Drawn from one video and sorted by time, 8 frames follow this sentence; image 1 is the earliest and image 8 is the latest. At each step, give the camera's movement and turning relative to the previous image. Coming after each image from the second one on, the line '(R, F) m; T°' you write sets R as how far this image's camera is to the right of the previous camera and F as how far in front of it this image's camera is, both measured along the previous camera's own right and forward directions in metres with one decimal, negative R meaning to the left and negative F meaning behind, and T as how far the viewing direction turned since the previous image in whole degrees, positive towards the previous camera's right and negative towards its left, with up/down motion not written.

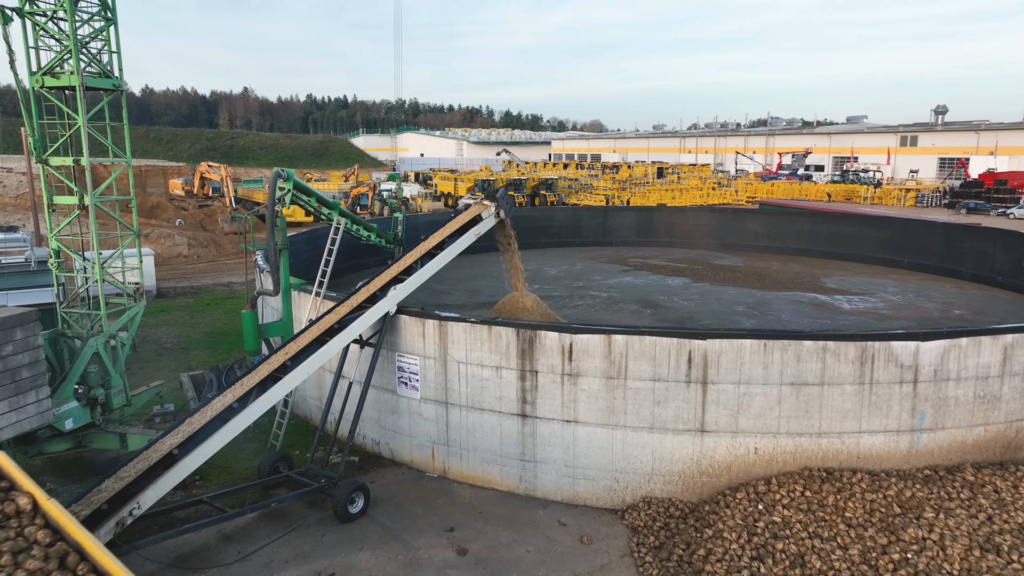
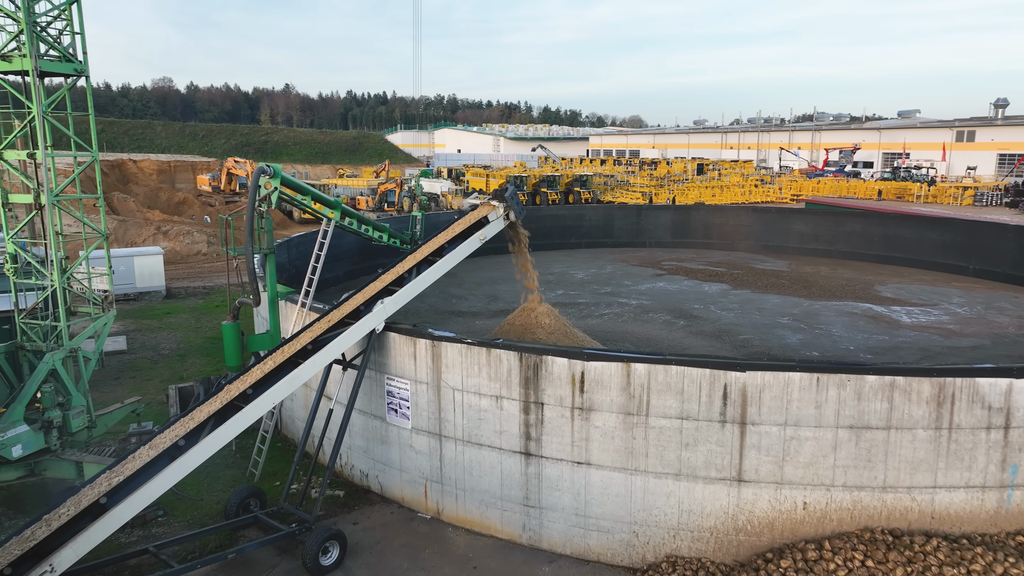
(+0.4, +1.3) m; -3°
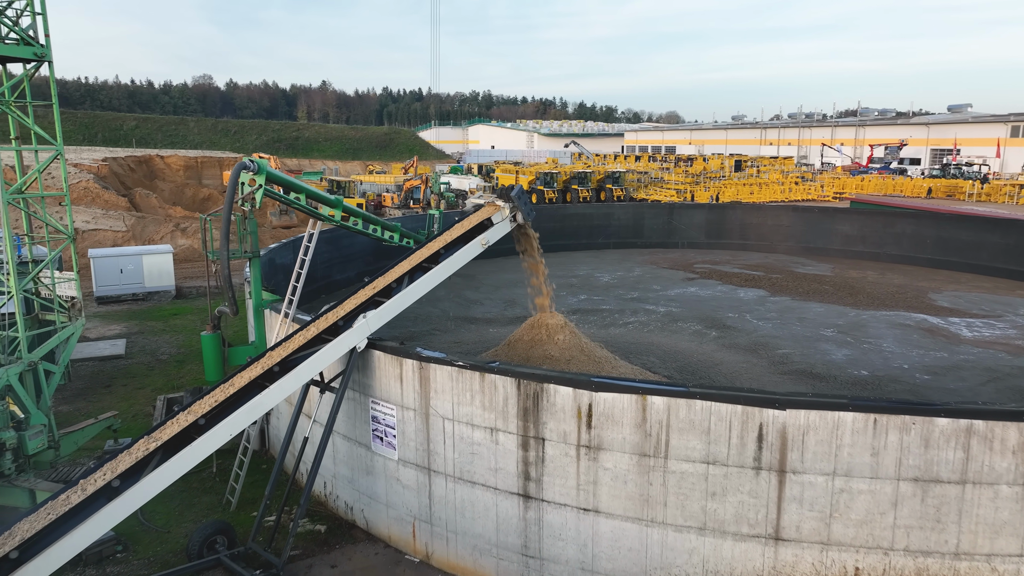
(+0.3, +1.1) m; -3°
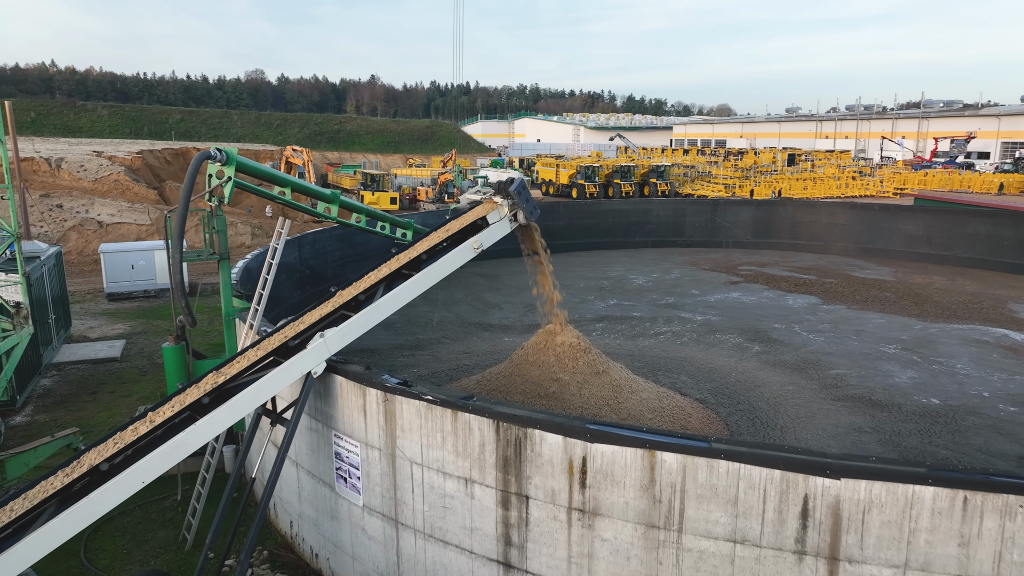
(+0.5, +1.3) m; -4°
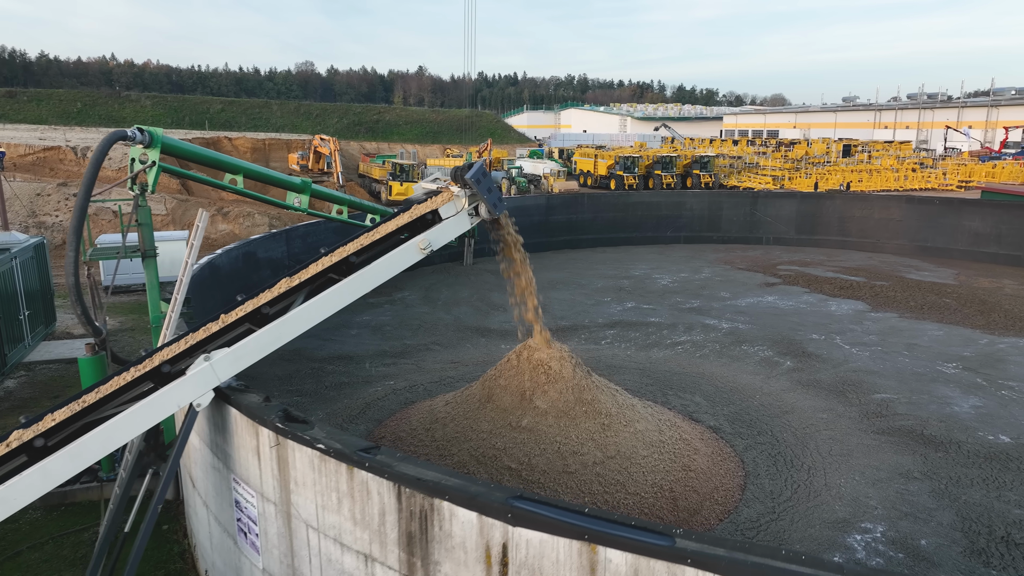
(+0.7, +1.3) m; -4°
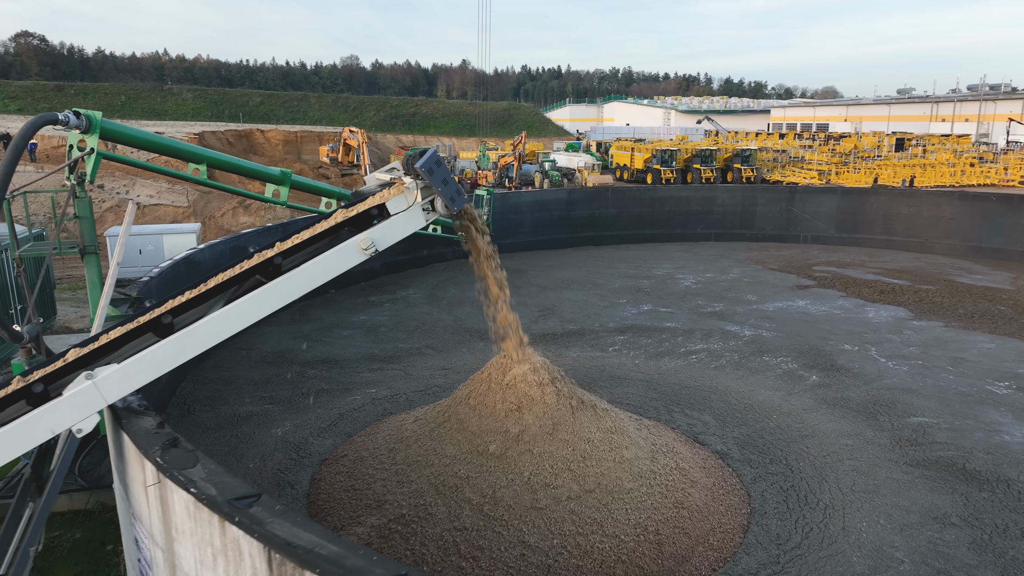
(+0.6, +0.8) m; -3°
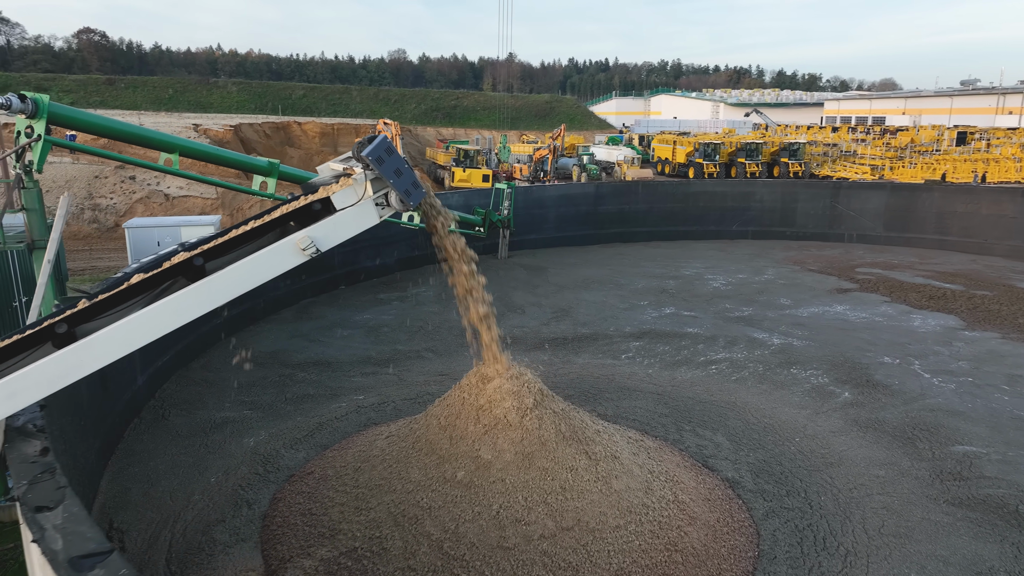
(+0.5, +0.7) m; -4°
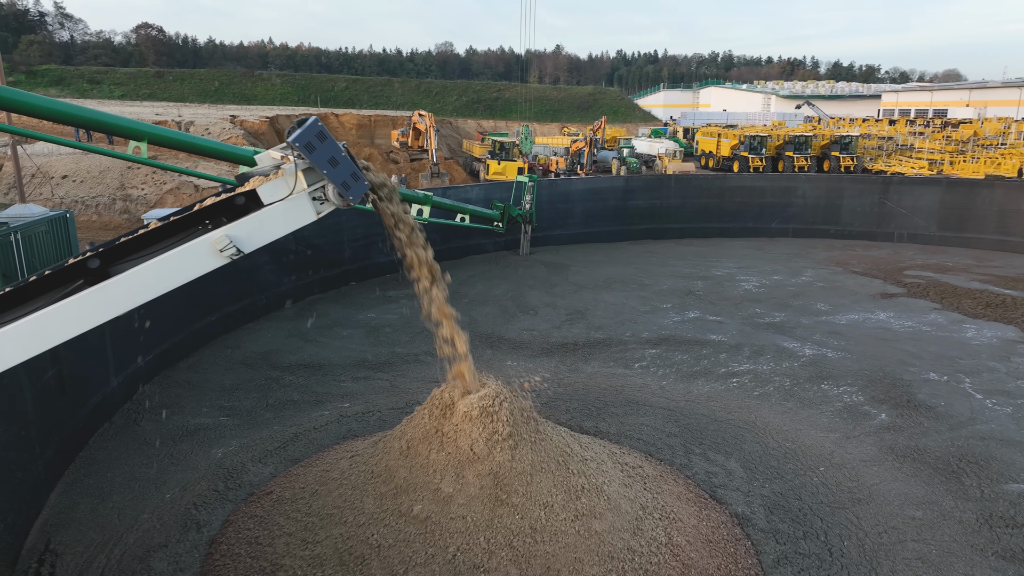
(+0.5, +0.7) m; -4°
